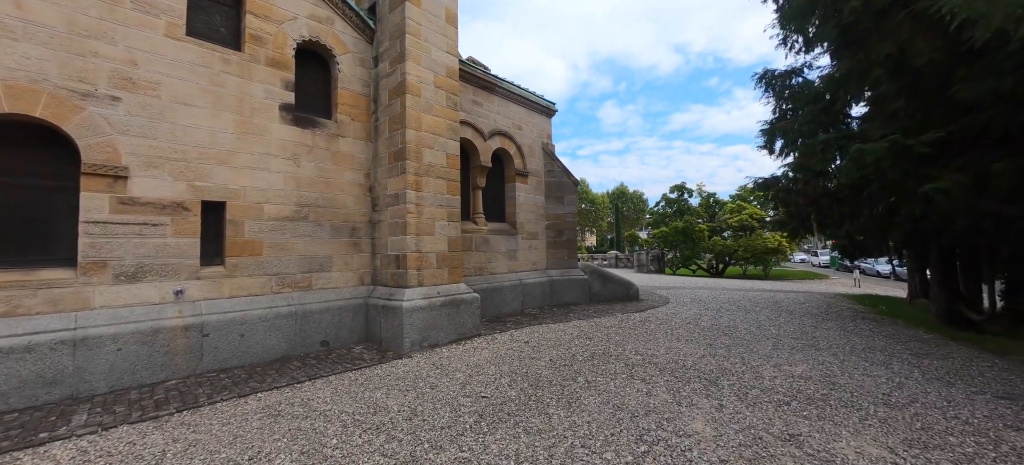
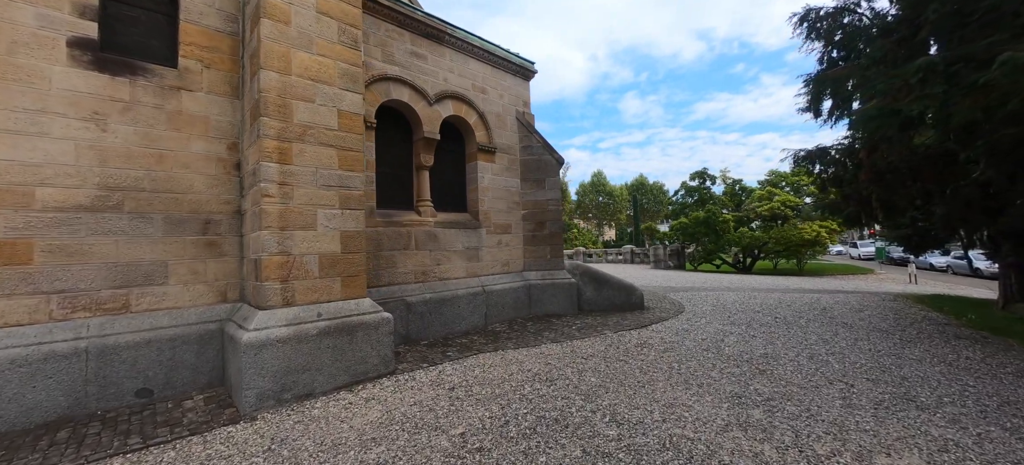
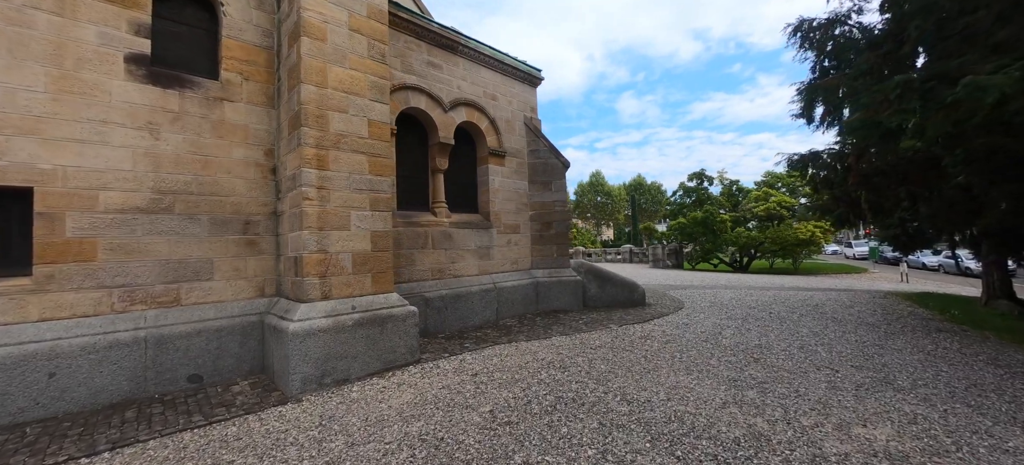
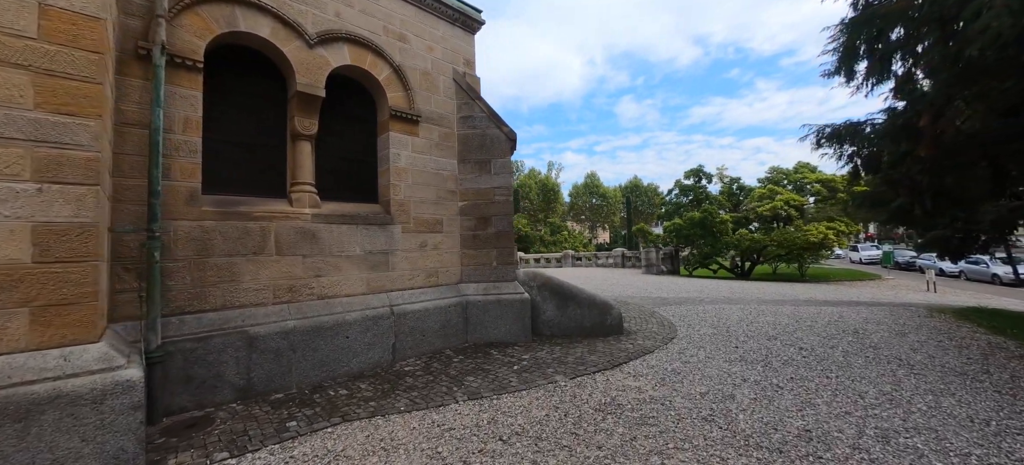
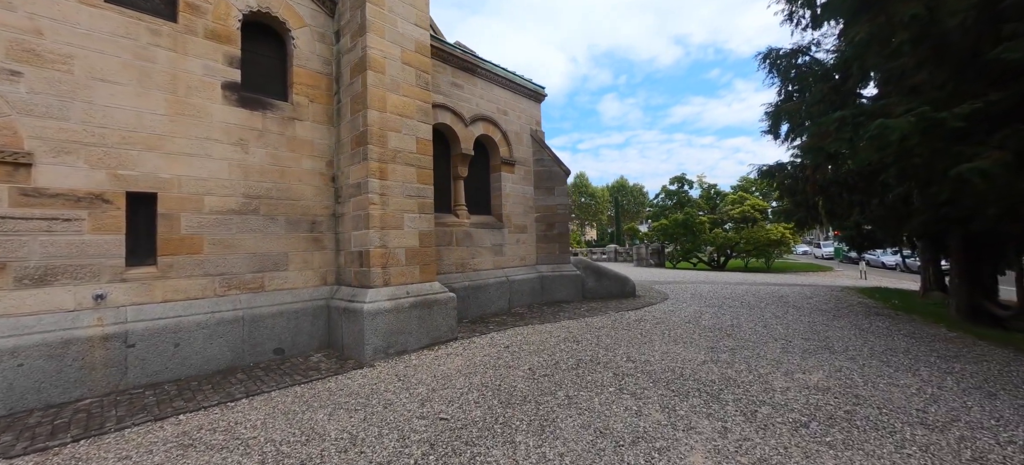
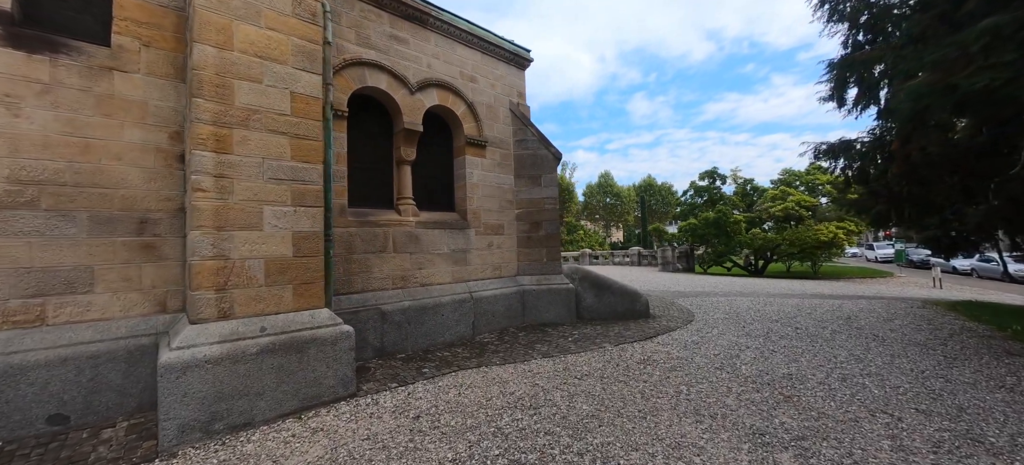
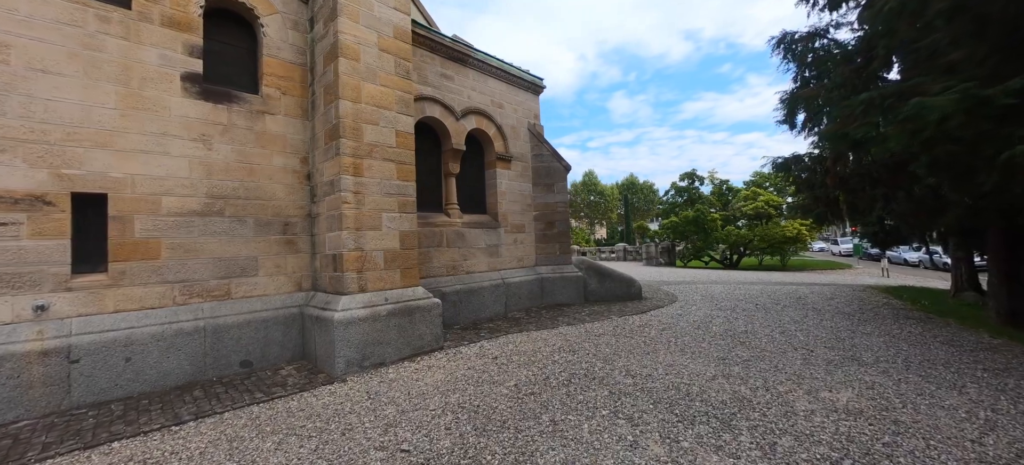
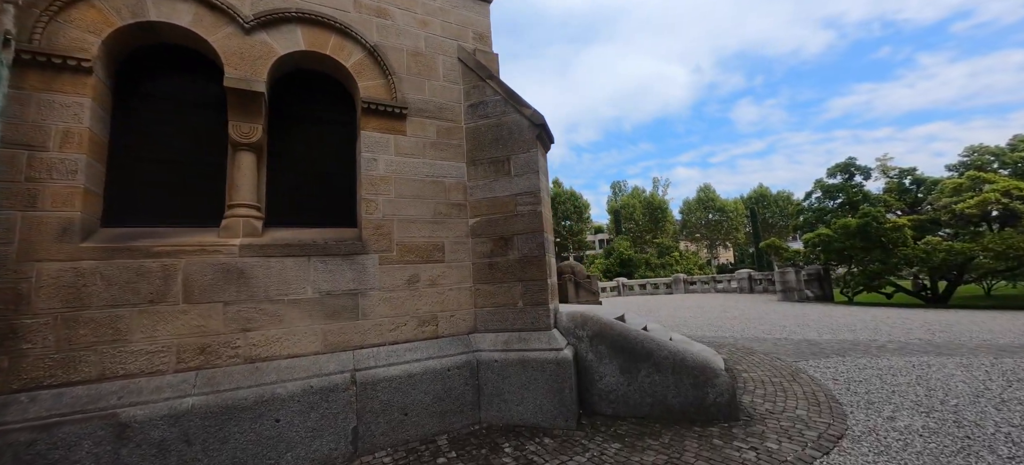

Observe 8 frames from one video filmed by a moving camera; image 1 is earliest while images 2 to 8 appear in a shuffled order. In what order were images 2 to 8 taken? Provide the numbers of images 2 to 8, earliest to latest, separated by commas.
5, 7, 3, 2, 6, 4, 8
